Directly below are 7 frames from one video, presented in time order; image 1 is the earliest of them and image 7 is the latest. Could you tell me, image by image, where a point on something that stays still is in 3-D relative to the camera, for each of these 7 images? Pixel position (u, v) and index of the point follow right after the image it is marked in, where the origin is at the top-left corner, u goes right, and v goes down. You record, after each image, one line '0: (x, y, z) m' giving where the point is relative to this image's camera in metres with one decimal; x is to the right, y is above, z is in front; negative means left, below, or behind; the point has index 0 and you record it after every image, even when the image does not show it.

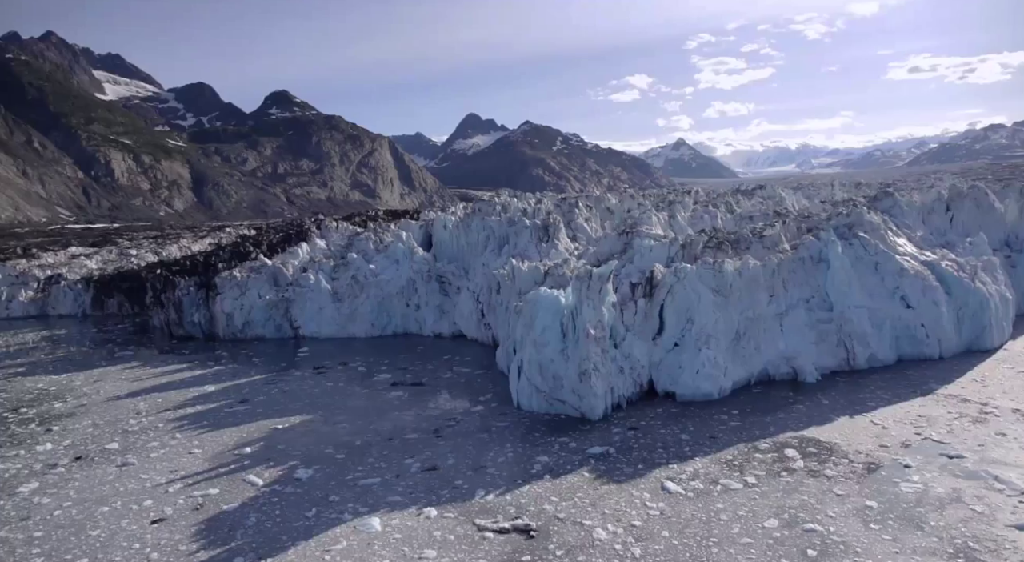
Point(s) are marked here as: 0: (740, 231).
0: (+5.5, +1.2, +15.4) m
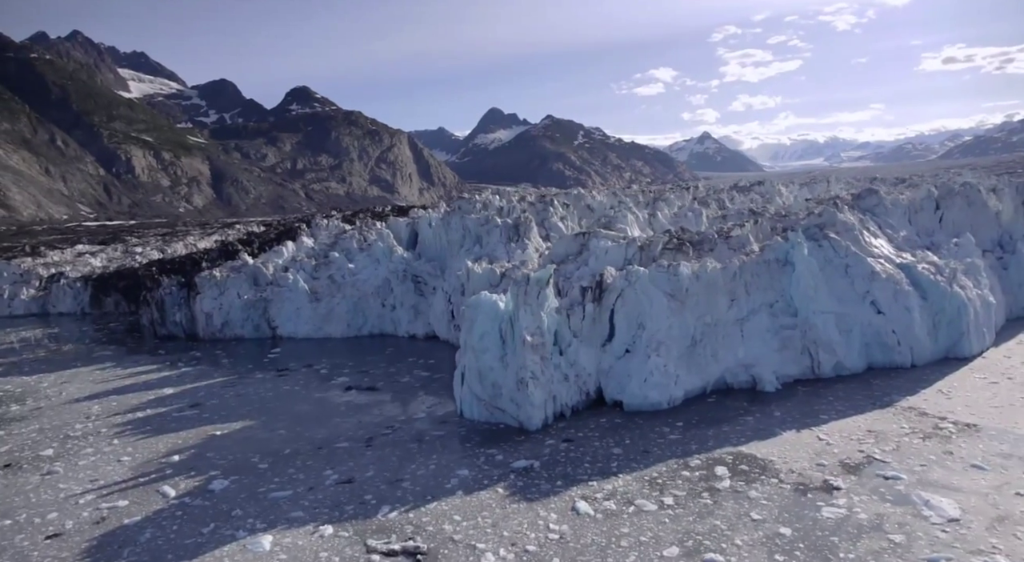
0: (+4.5, +1.2, +14.7) m
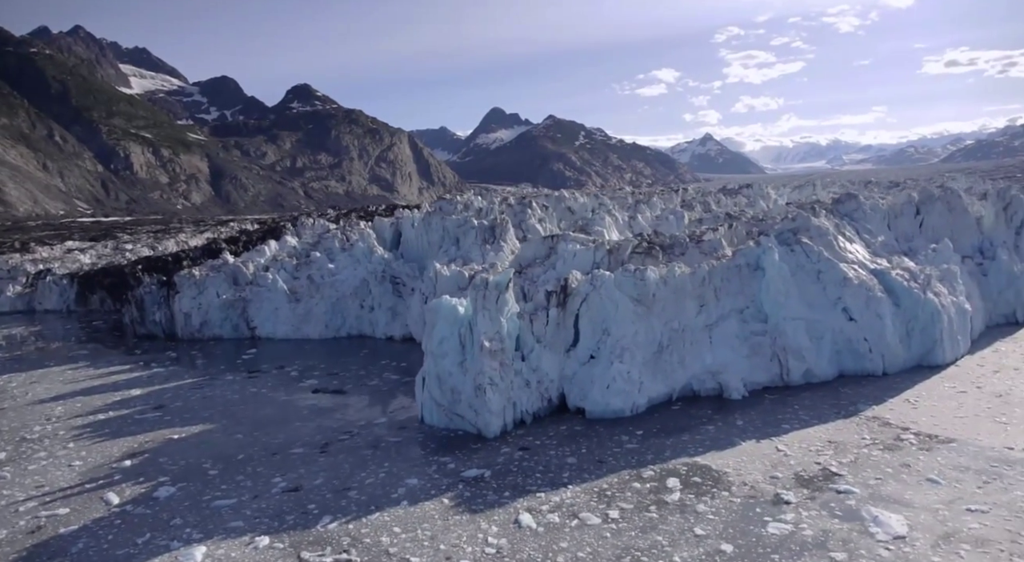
0: (+3.8, +1.1, +14.5) m
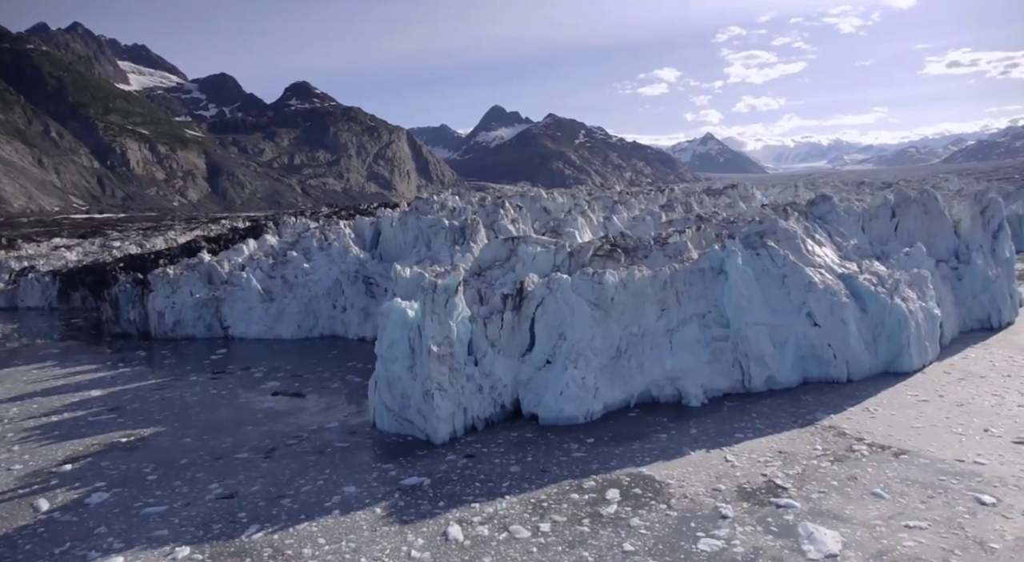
0: (+3.0, +1.0, +14.3) m
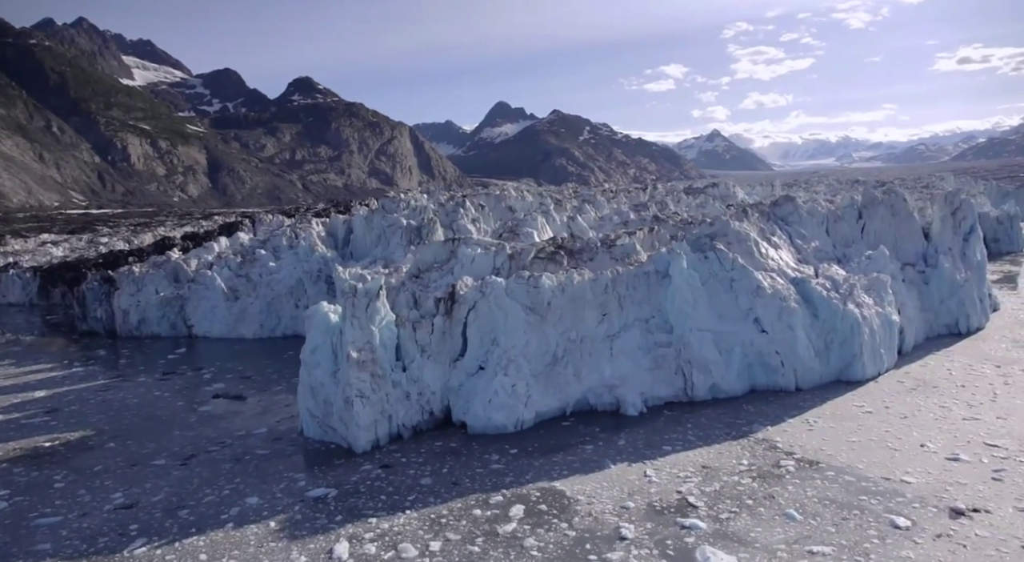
0: (+1.9, +0.9, +13.9) m
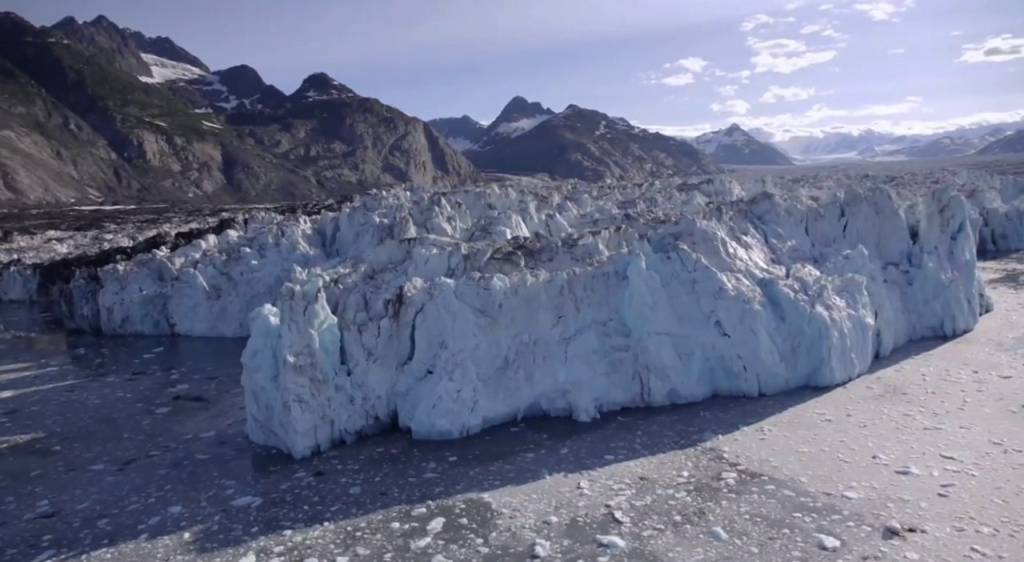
0: (+1.1, +0.9, +13.5) m
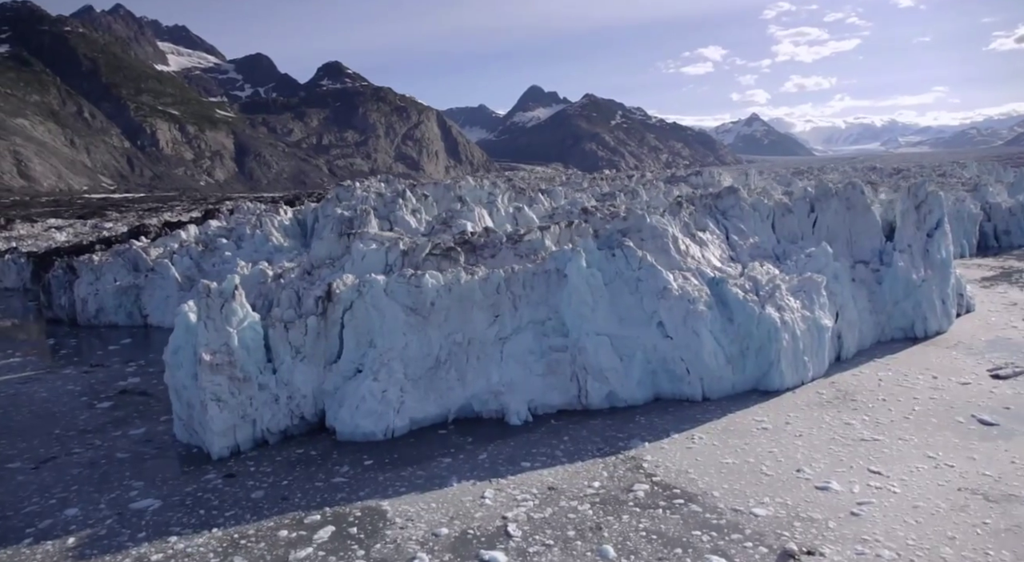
0: (0.0, +1.0, +13.1) m
